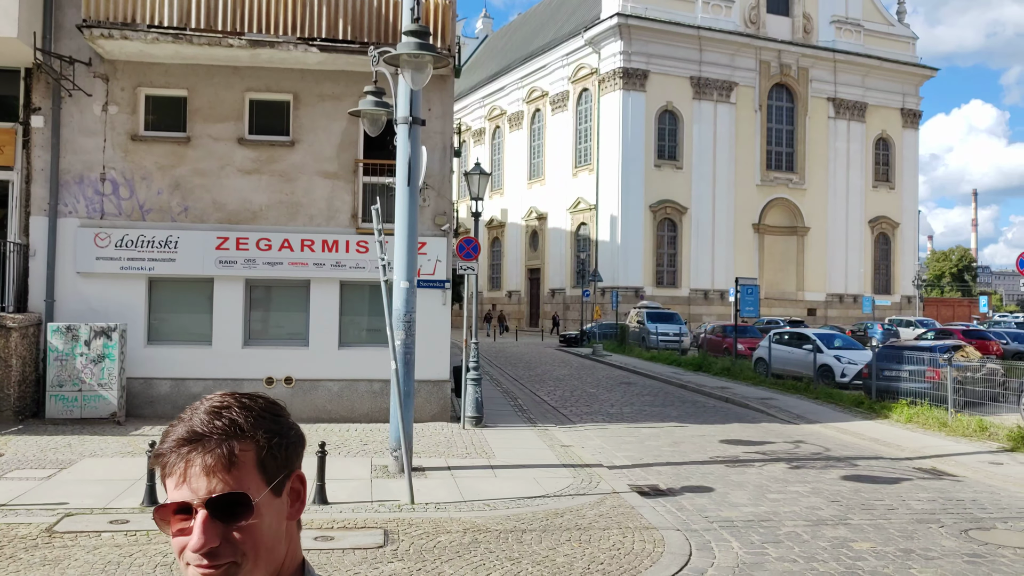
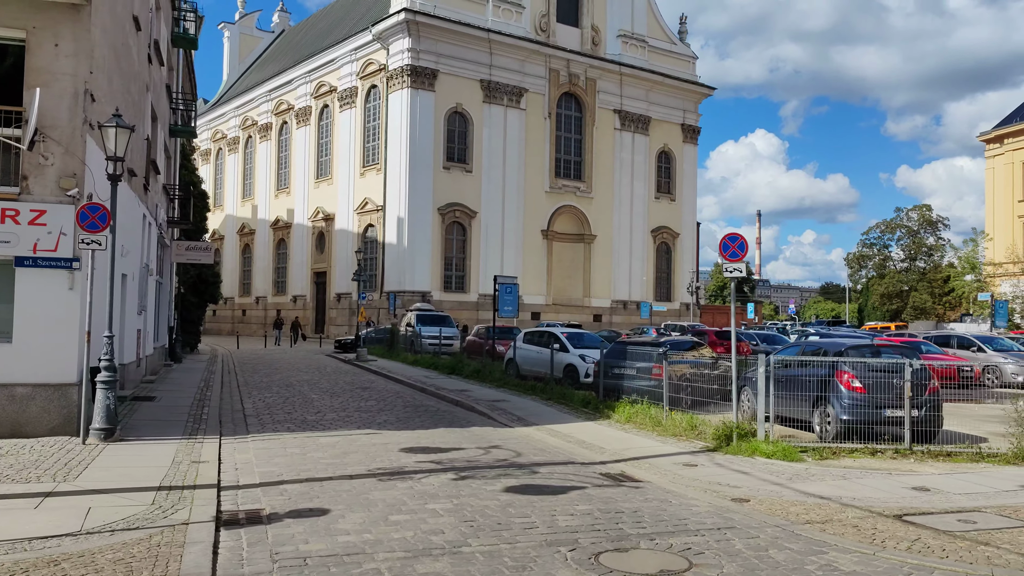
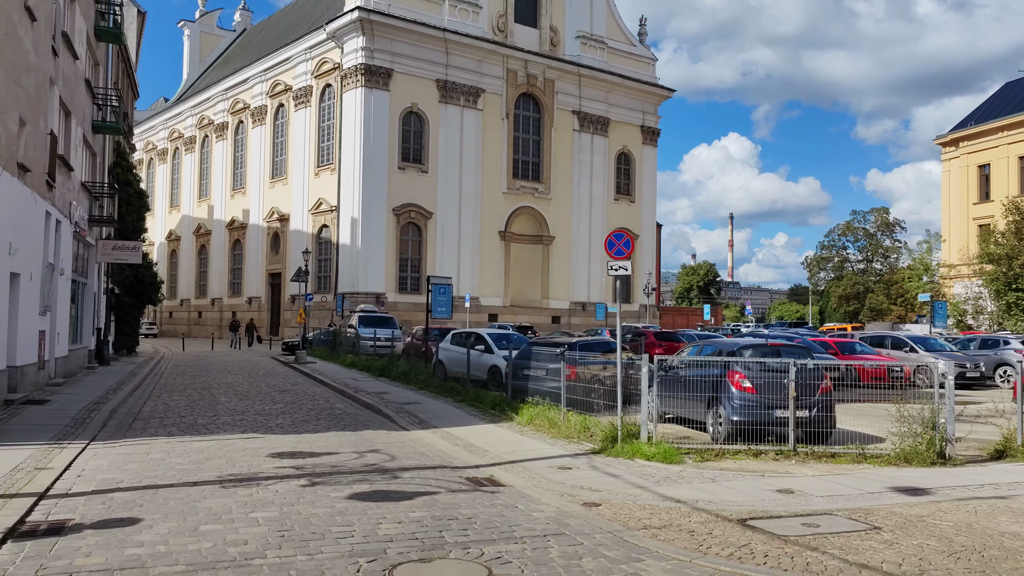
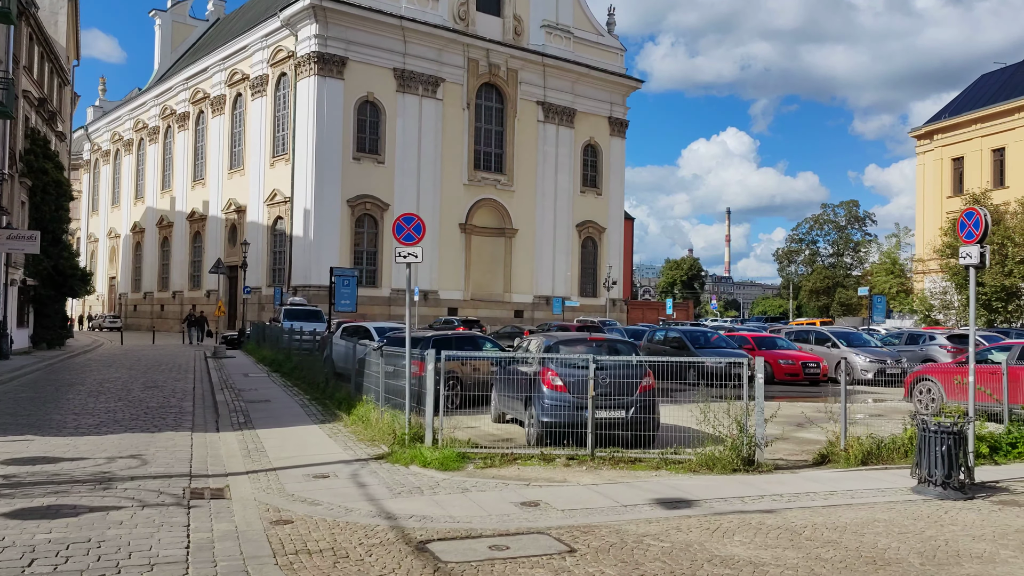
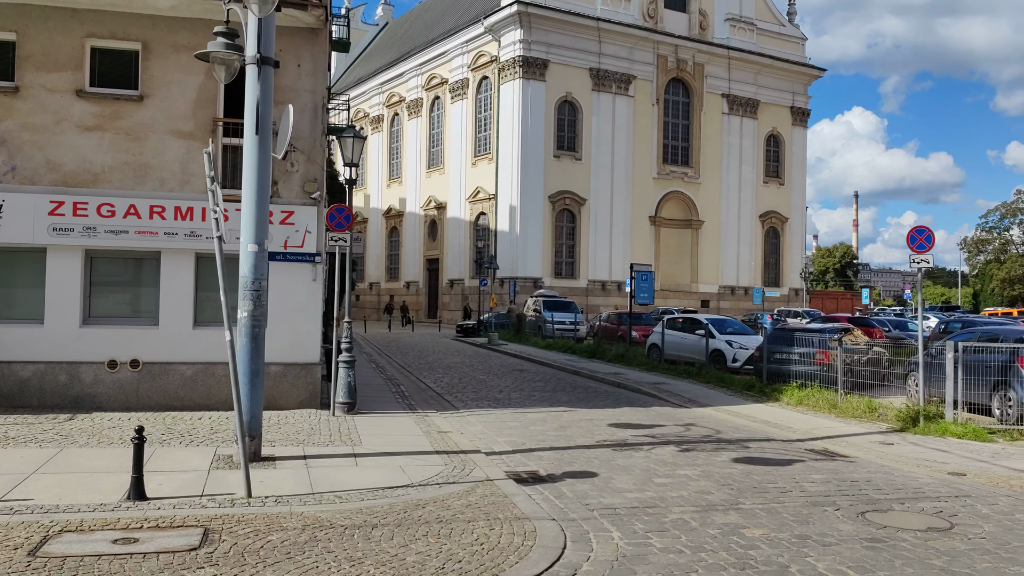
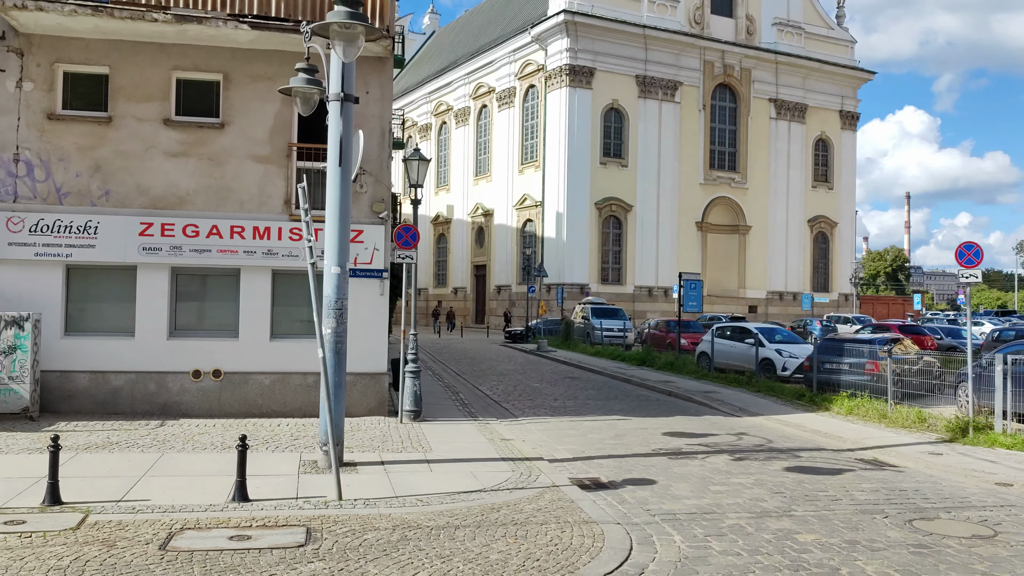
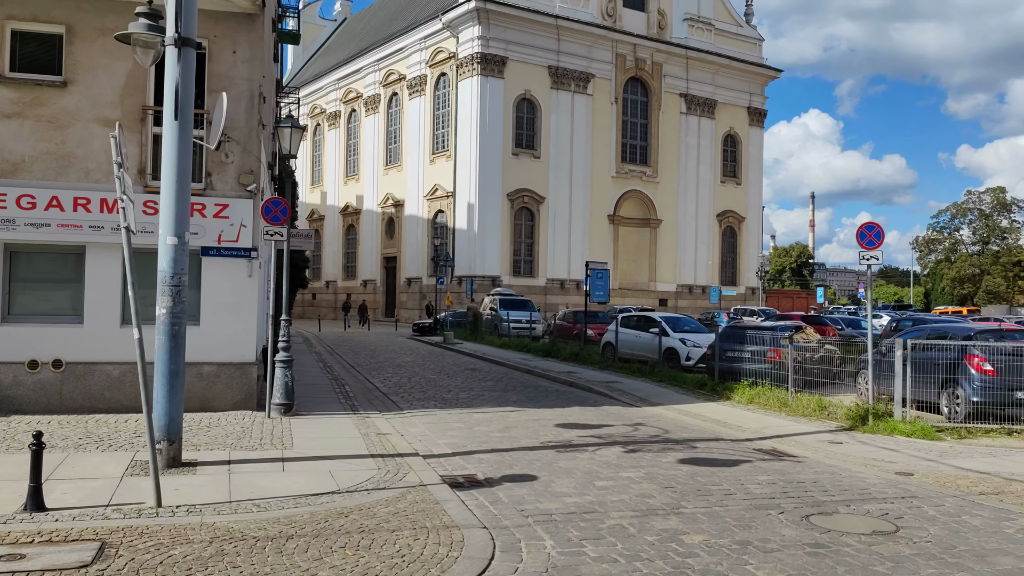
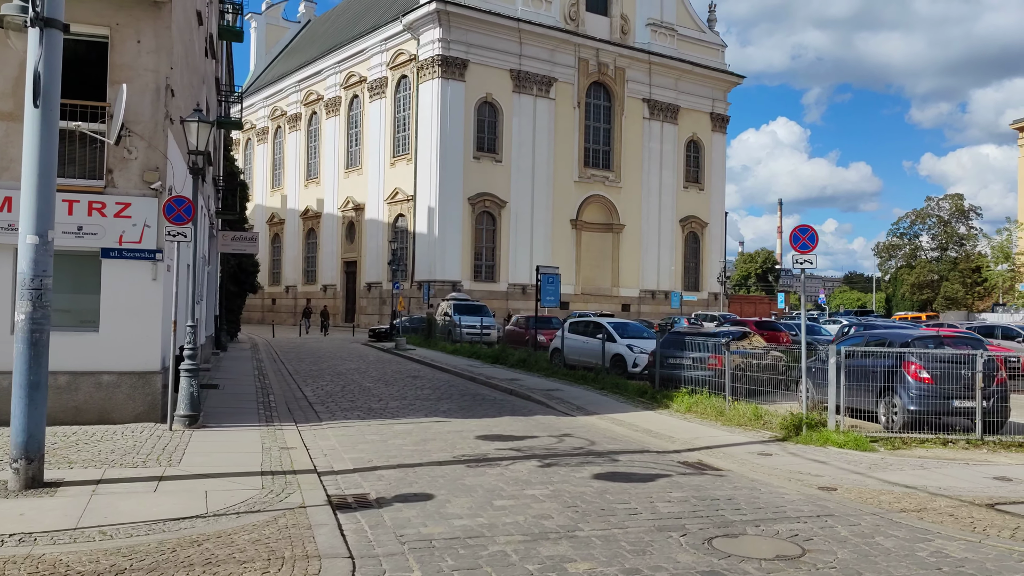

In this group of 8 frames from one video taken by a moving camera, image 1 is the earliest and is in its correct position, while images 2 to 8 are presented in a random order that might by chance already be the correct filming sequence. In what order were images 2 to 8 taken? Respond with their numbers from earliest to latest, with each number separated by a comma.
6, 5, 7, 8, 2, 3, 4
